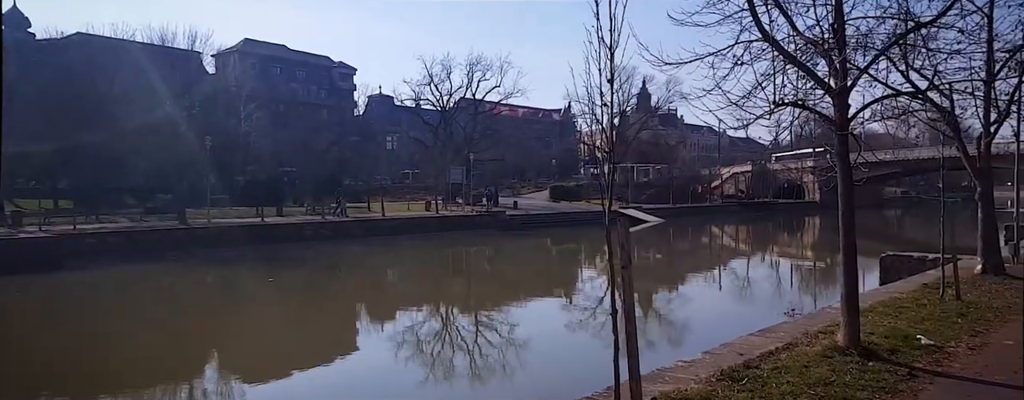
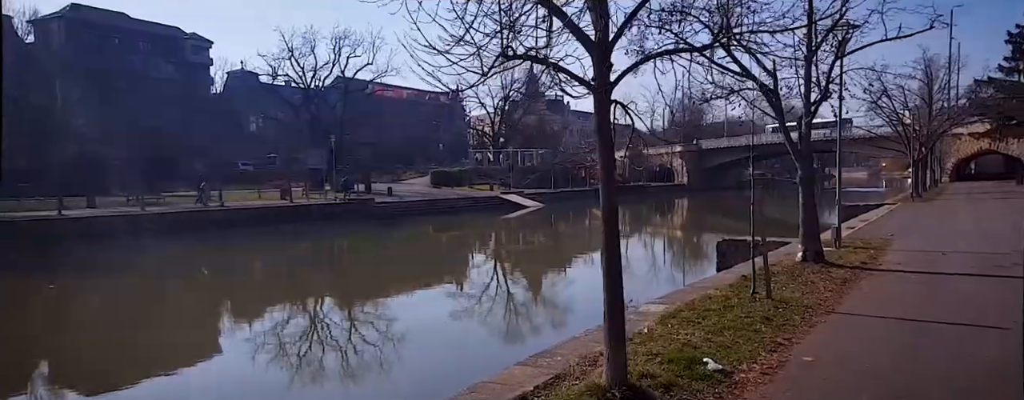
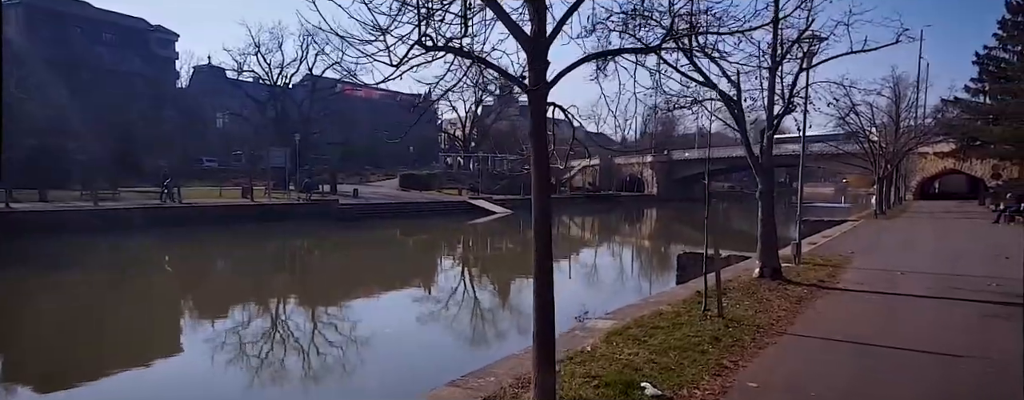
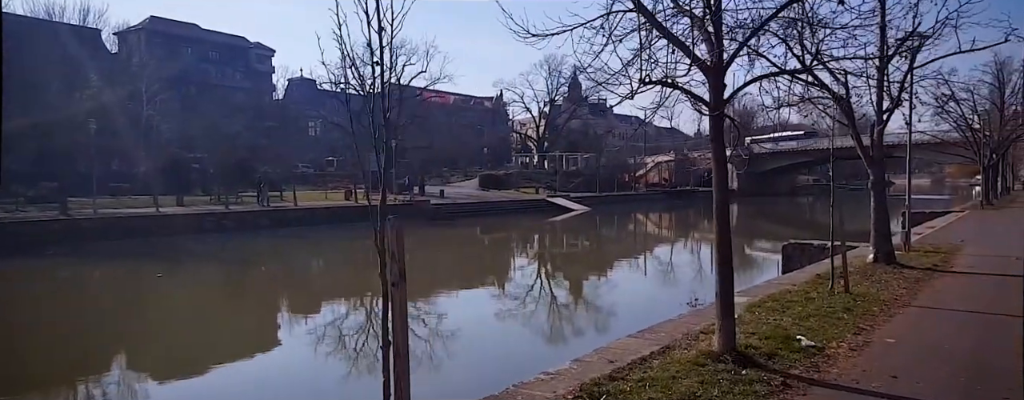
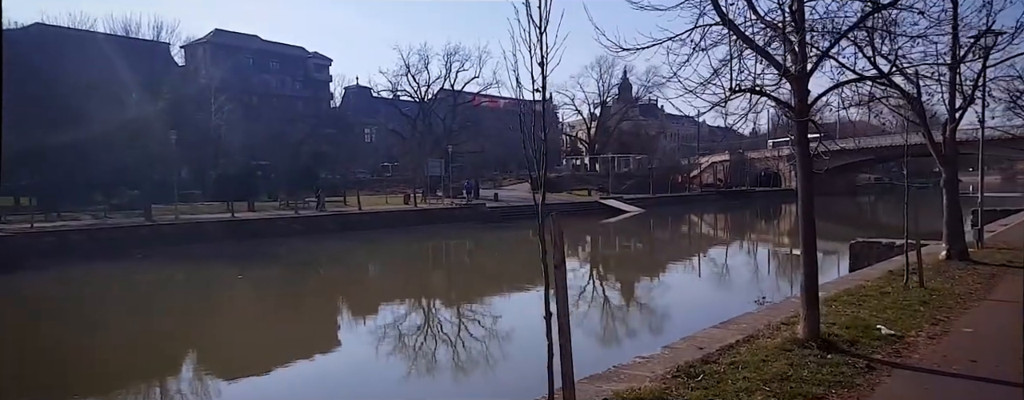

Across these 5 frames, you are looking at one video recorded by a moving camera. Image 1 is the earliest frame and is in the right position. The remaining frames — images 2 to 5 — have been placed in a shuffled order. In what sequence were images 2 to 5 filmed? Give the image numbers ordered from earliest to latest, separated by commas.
5, 4, 2, 3
